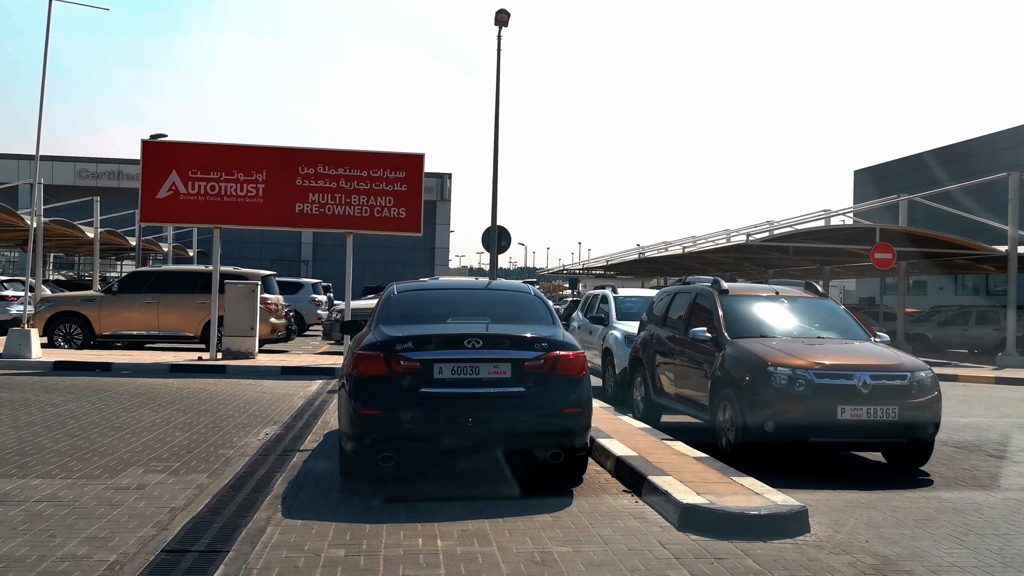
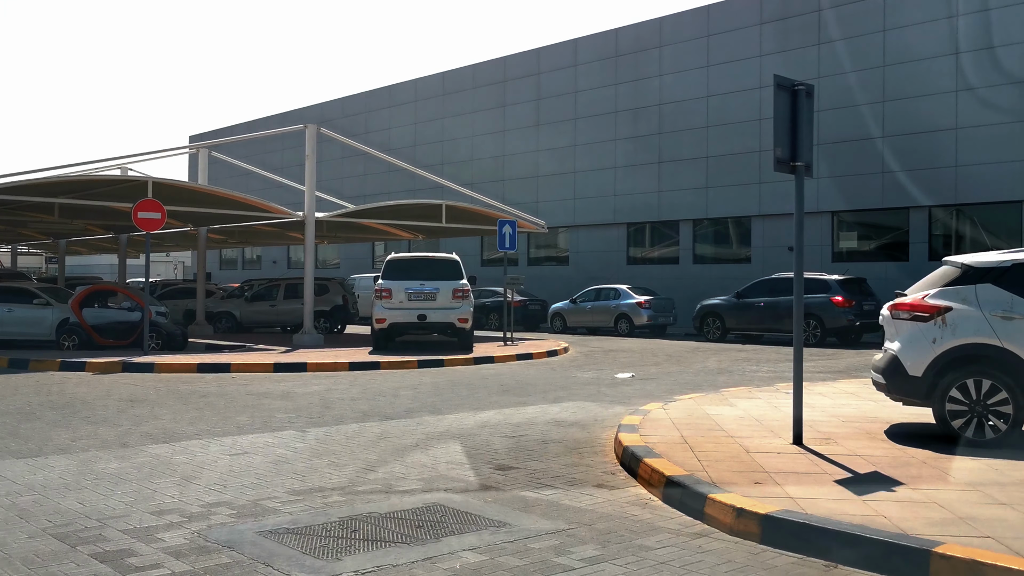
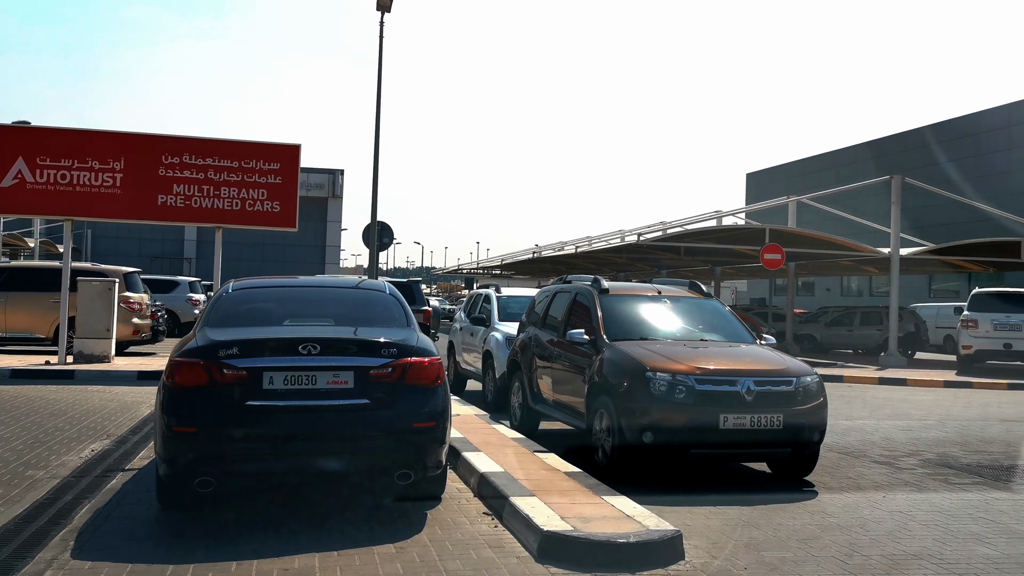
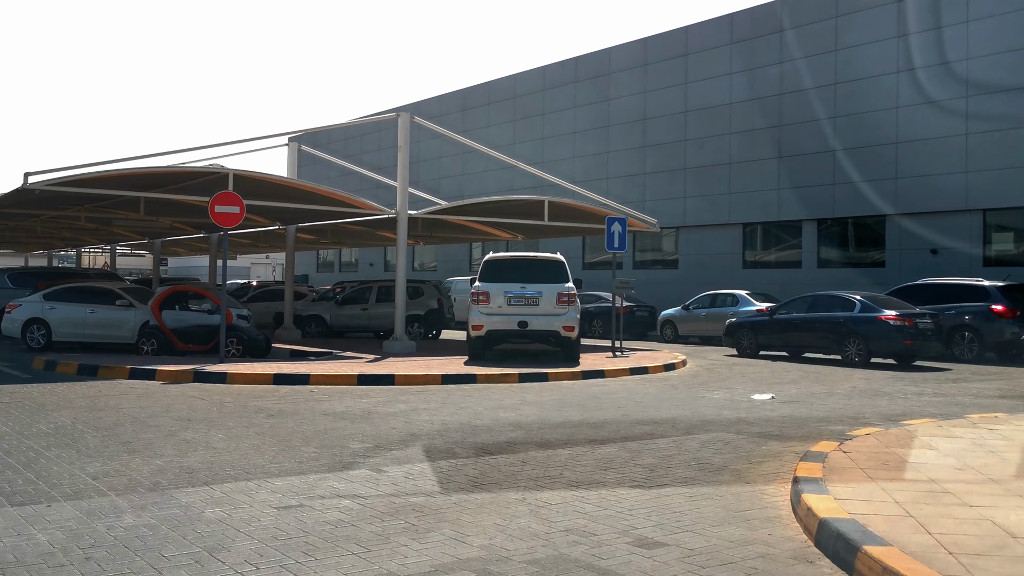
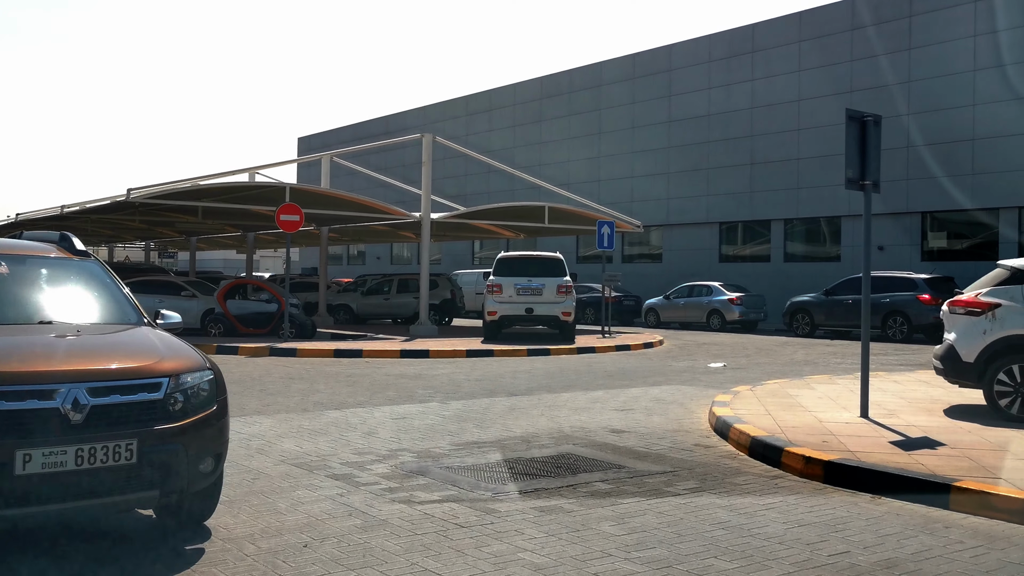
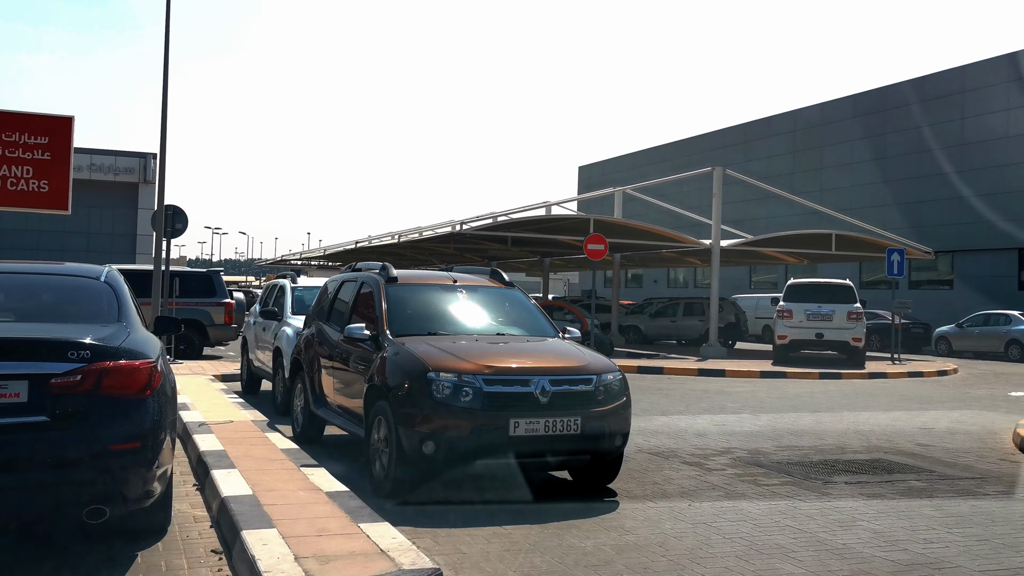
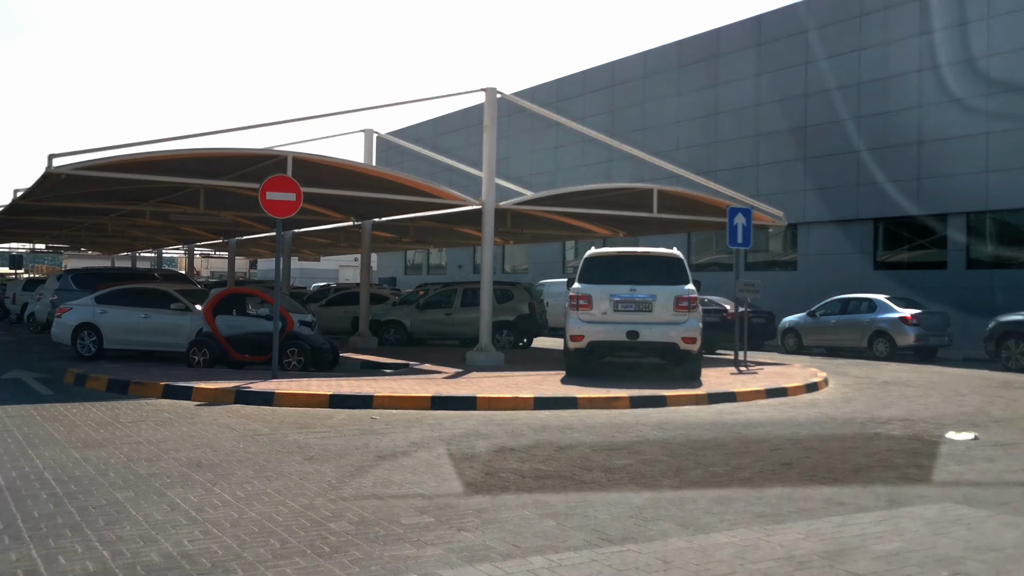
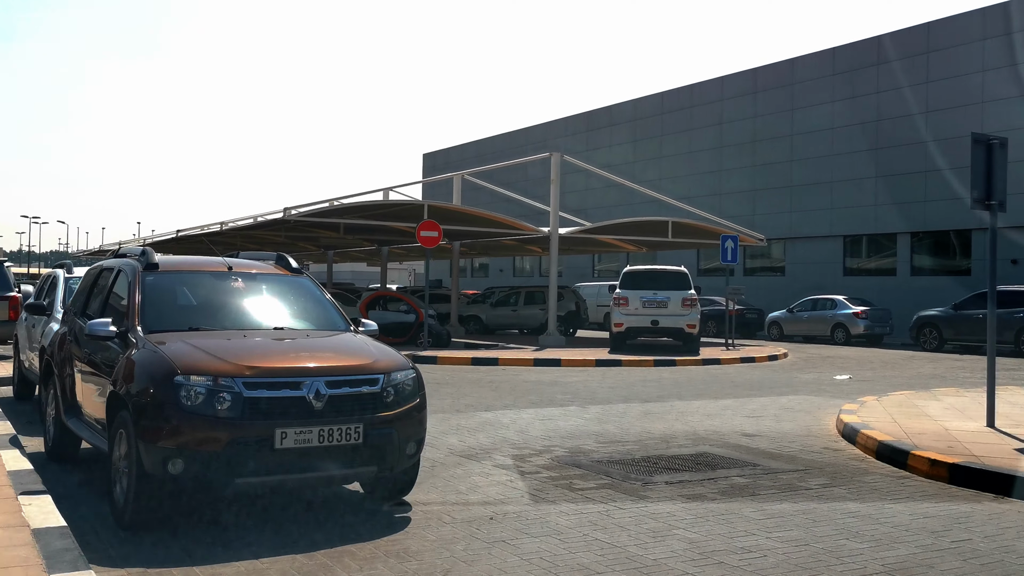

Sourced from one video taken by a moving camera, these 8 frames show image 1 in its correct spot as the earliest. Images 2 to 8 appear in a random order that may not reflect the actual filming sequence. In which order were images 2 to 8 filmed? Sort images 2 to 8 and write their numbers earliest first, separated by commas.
3, 6, 8, 5, 2, 4, 7
